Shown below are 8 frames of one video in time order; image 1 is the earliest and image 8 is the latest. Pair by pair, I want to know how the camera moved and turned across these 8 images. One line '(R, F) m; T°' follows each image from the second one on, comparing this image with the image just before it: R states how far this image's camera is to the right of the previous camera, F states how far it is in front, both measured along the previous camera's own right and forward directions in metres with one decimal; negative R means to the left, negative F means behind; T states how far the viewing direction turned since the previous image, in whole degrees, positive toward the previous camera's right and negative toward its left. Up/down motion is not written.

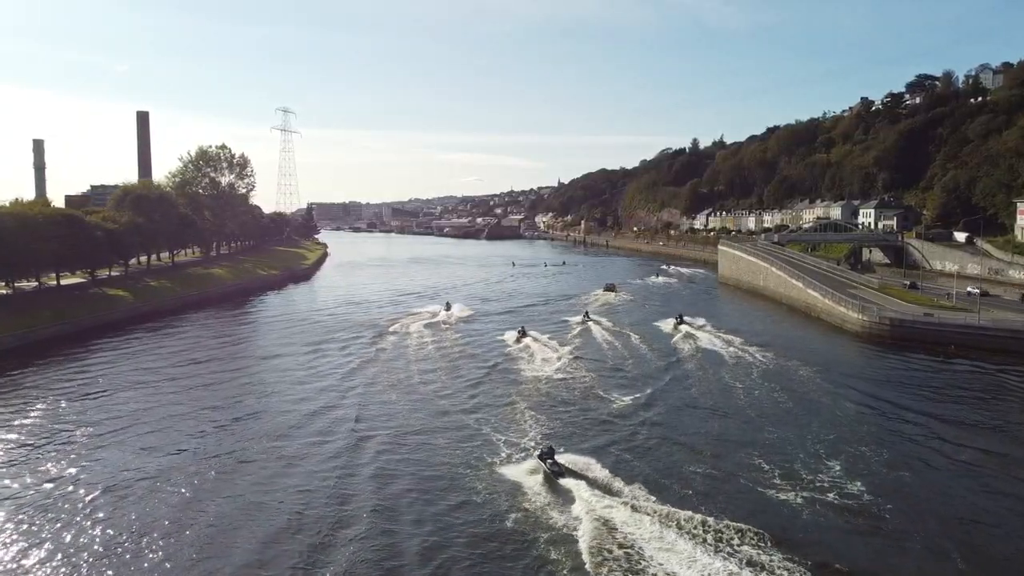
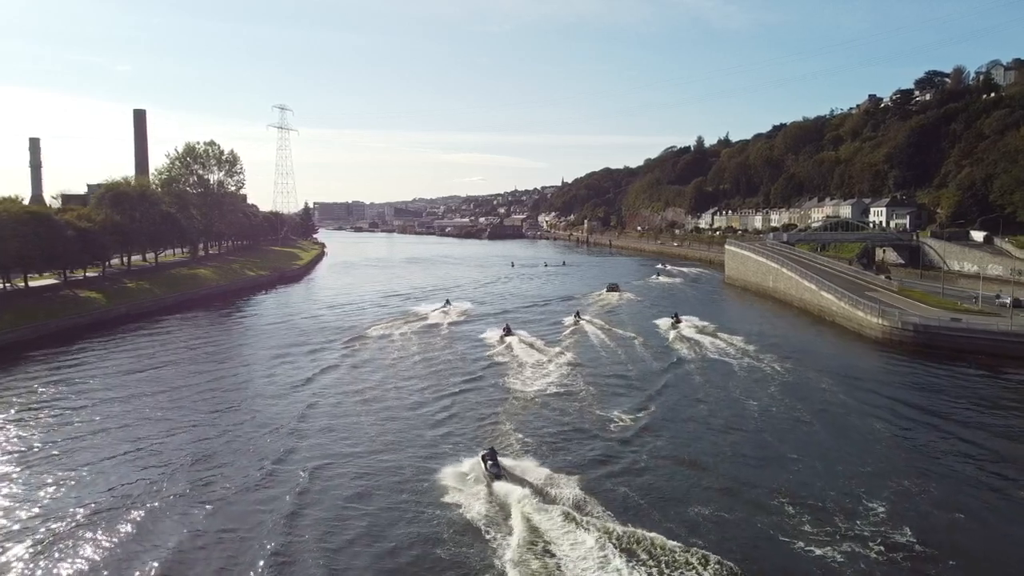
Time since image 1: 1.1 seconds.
(+0.4, +1.8) m; 0°
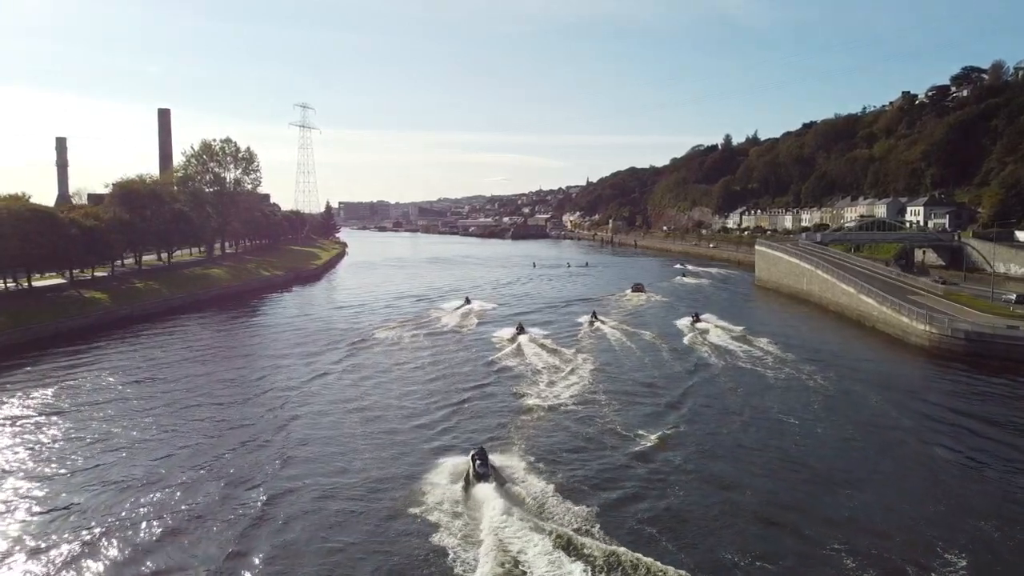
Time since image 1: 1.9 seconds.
(+0.4, +1.5) m; -2°
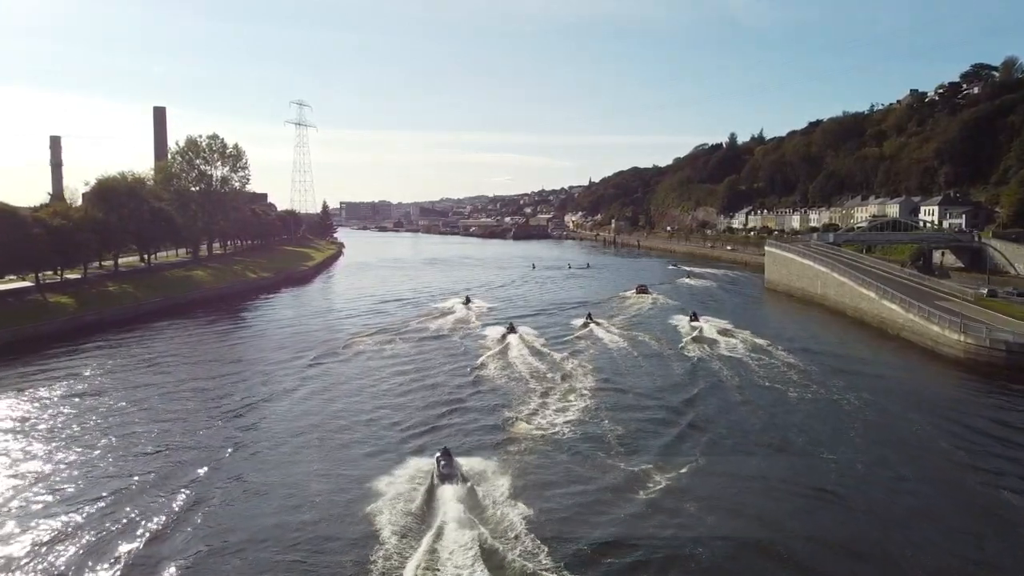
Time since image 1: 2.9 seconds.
(+0.3, +2.0) m; 0°
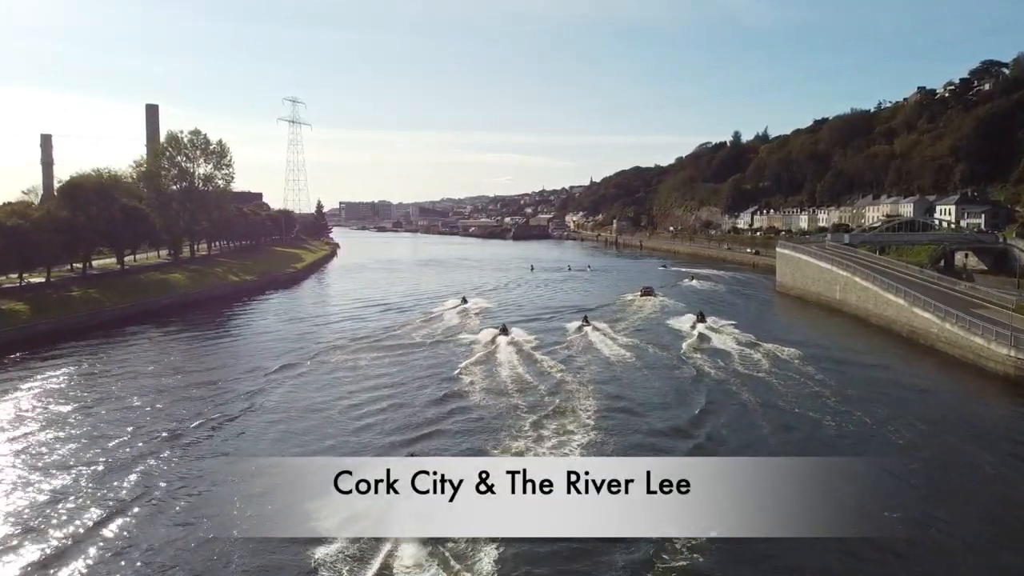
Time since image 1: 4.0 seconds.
(+0.2, +2.3) m; 0°
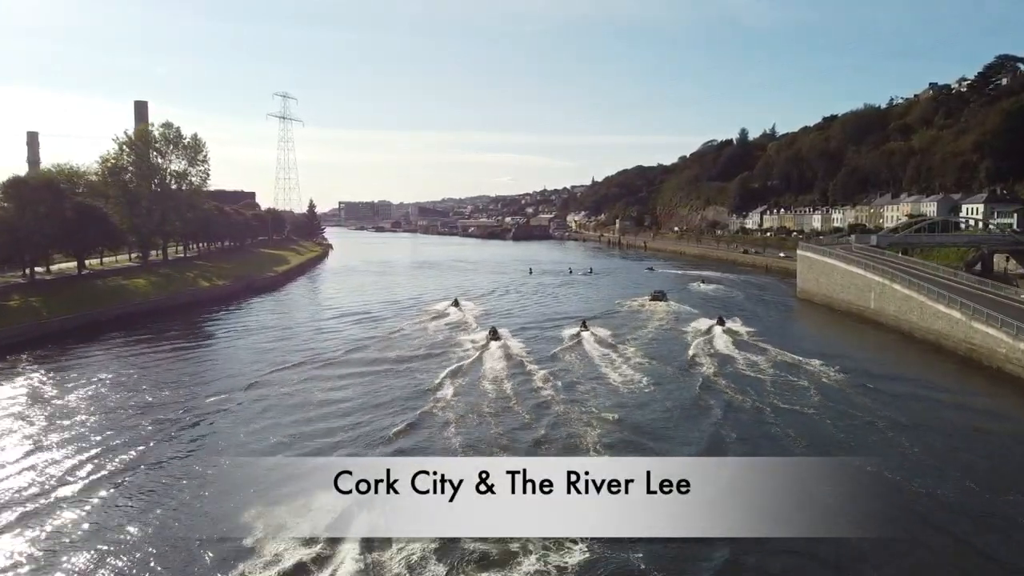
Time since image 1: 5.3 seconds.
(+0.2, +3.4) m; 0°
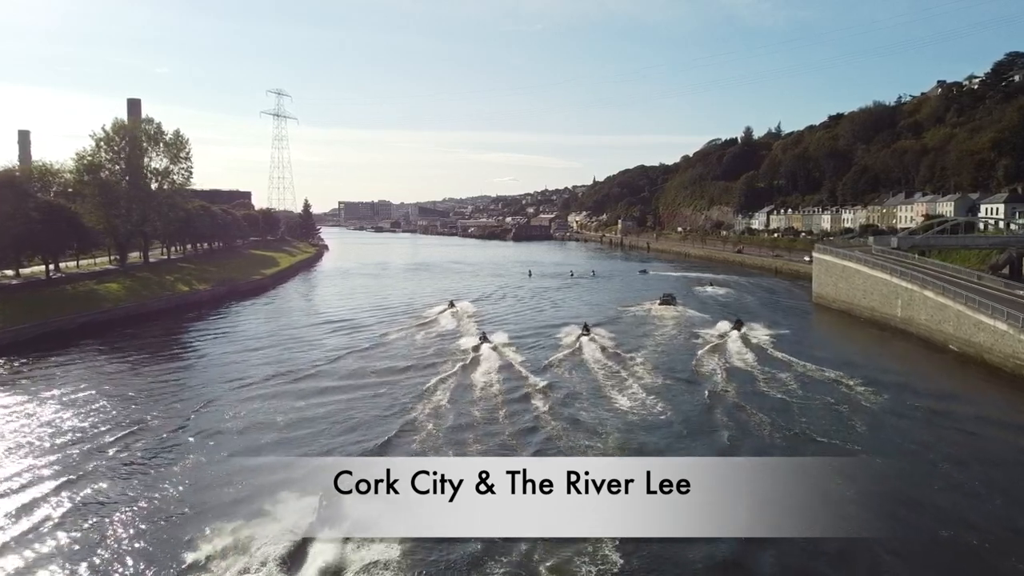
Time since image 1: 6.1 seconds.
(+0.1, +2.2) m; 0°
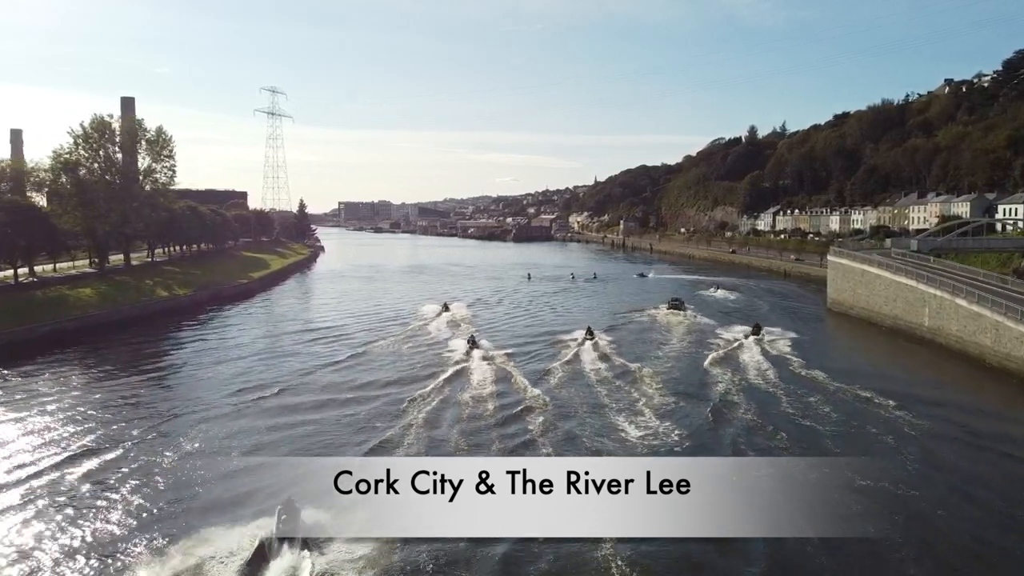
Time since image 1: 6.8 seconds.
(+0.1, +1.9) m; 0°
